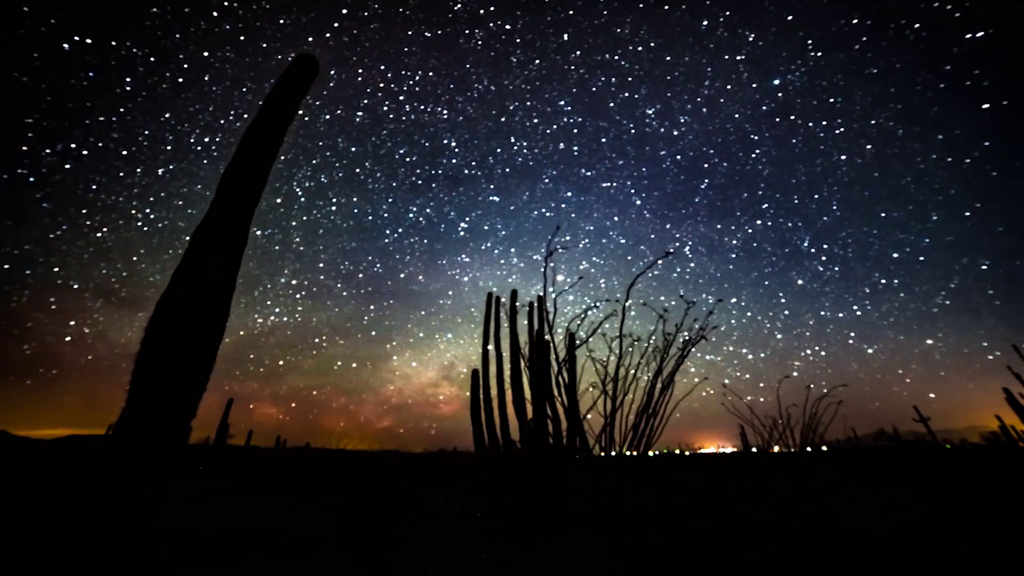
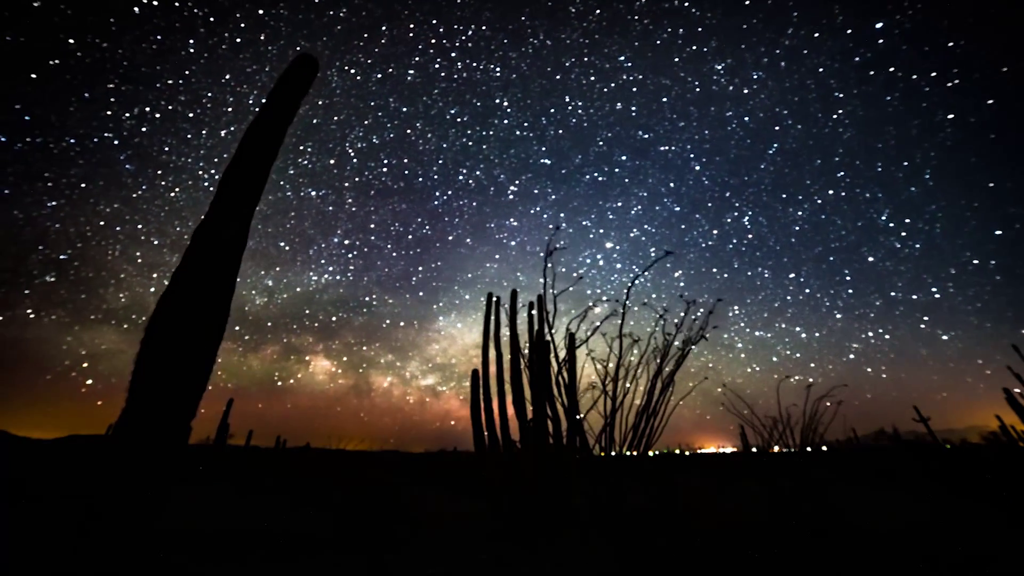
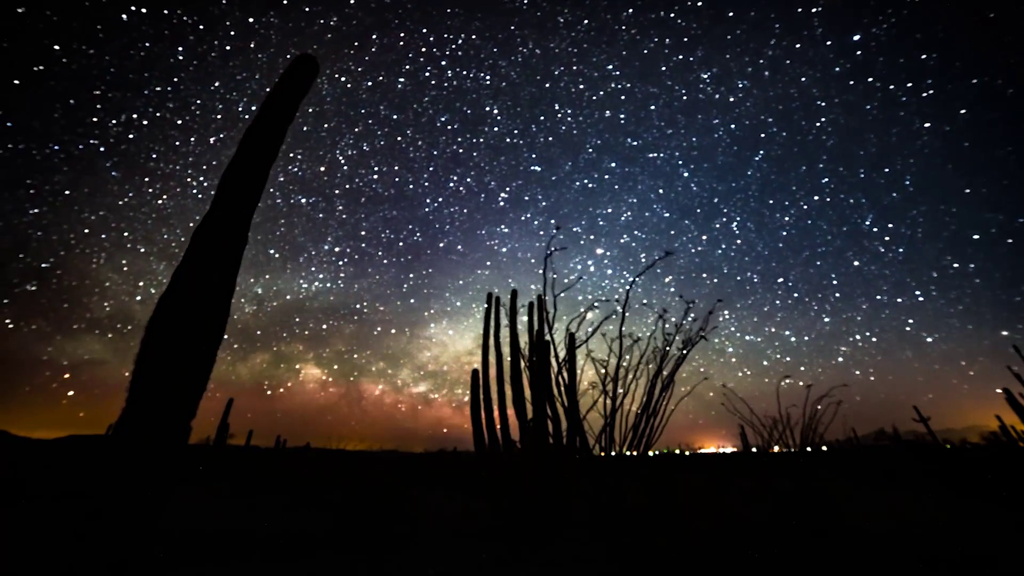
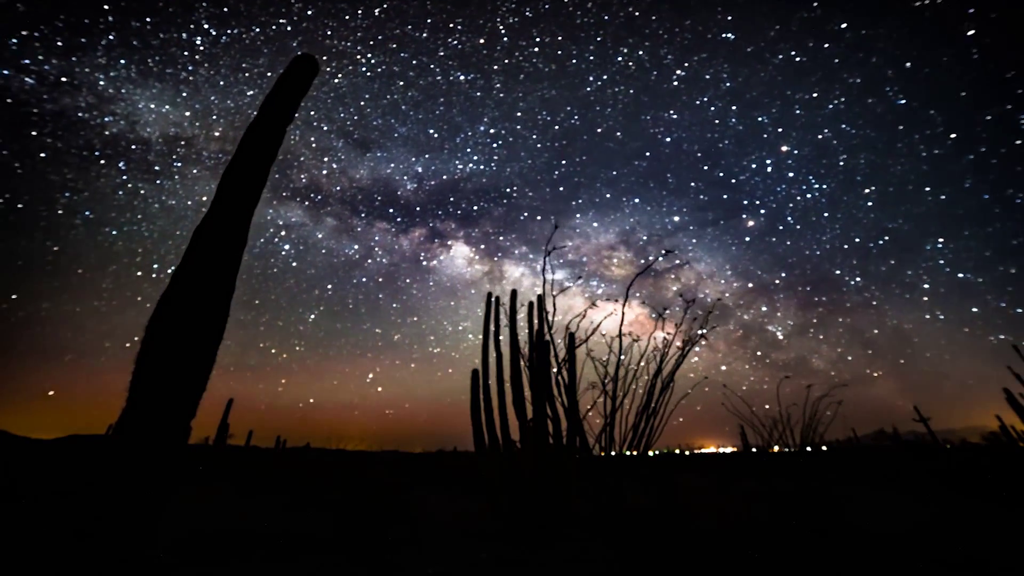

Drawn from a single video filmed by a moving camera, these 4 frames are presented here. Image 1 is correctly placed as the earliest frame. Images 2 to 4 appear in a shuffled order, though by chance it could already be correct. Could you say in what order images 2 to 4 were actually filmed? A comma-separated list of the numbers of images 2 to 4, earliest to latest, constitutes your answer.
3, 2, 4
